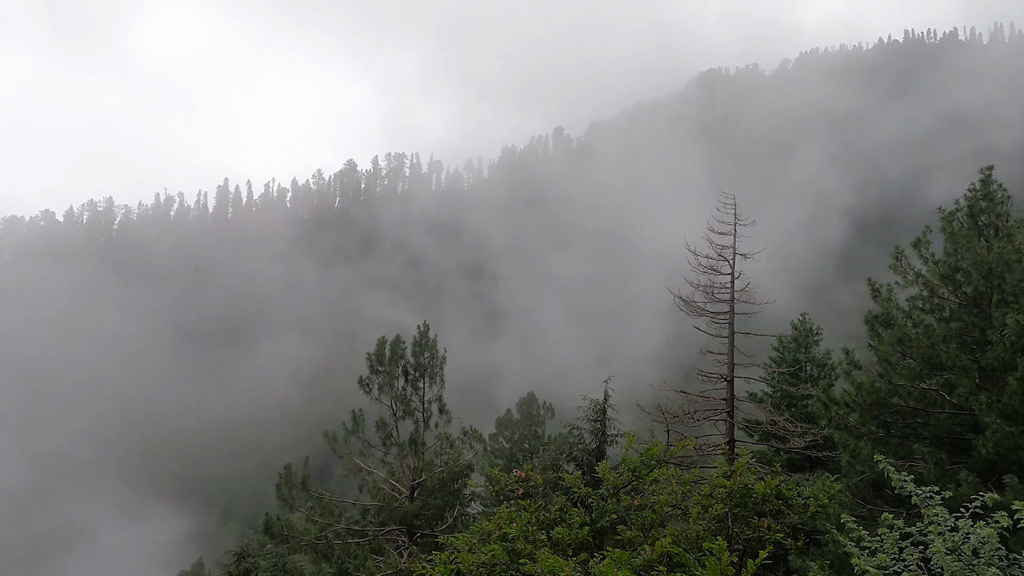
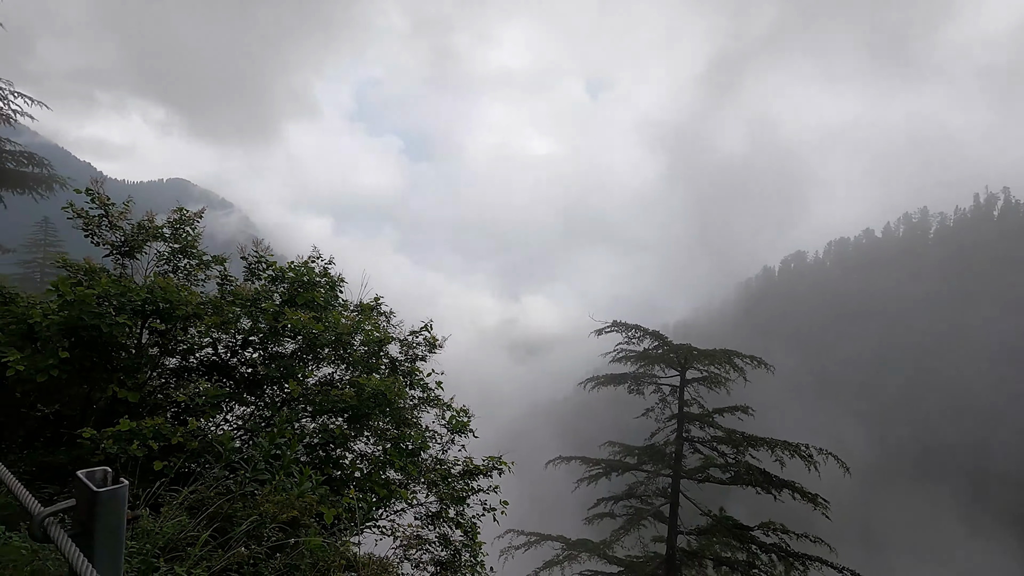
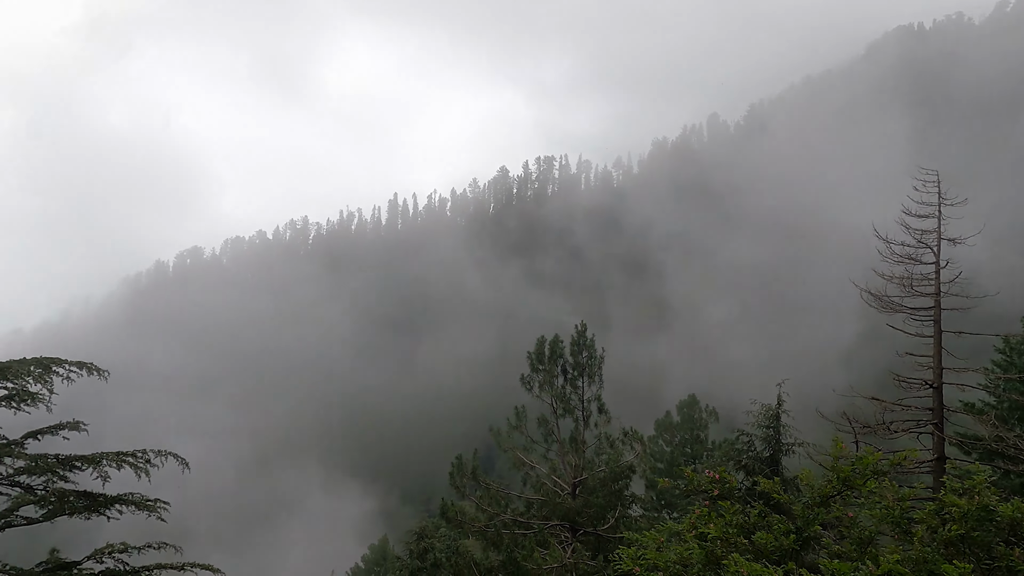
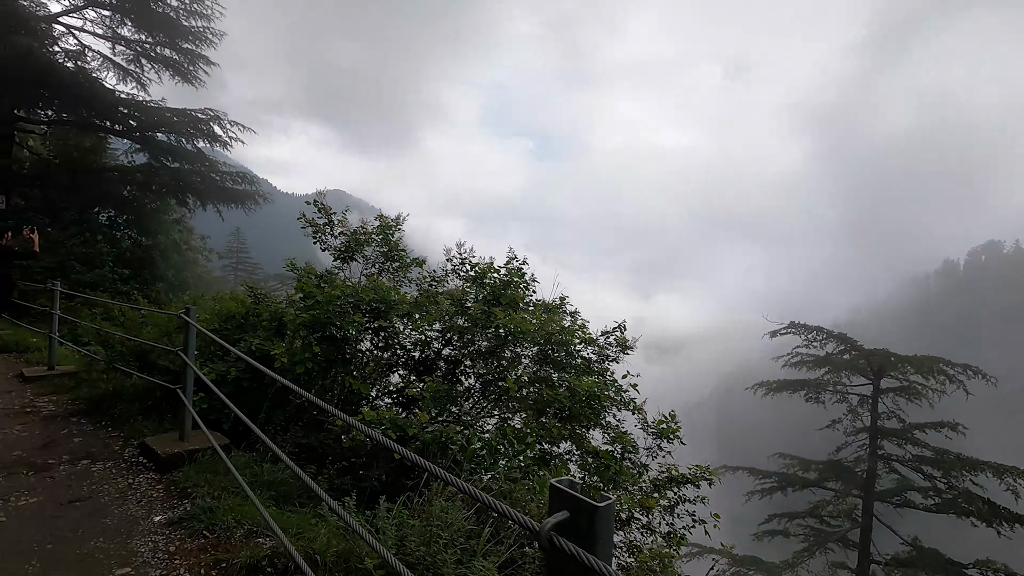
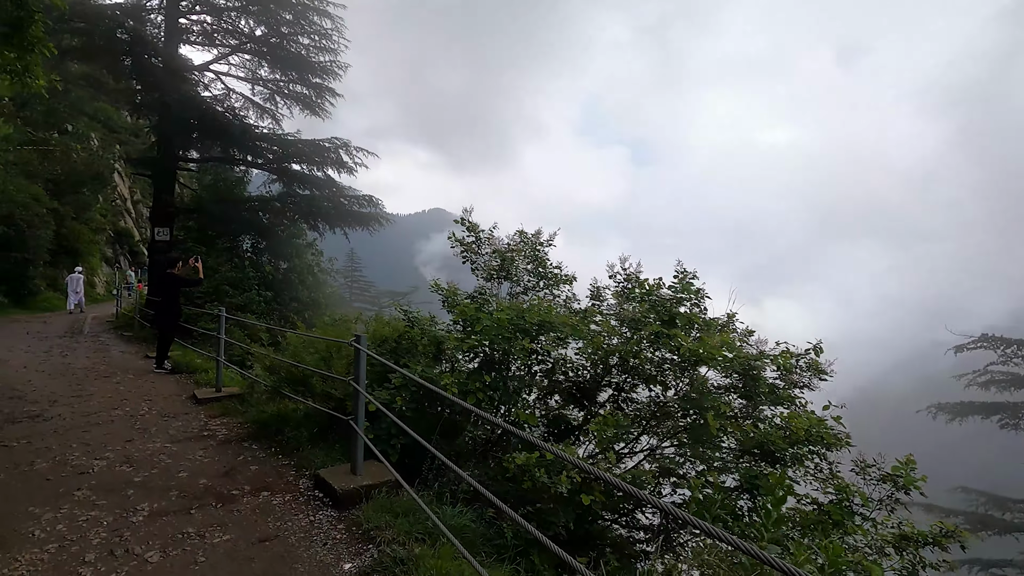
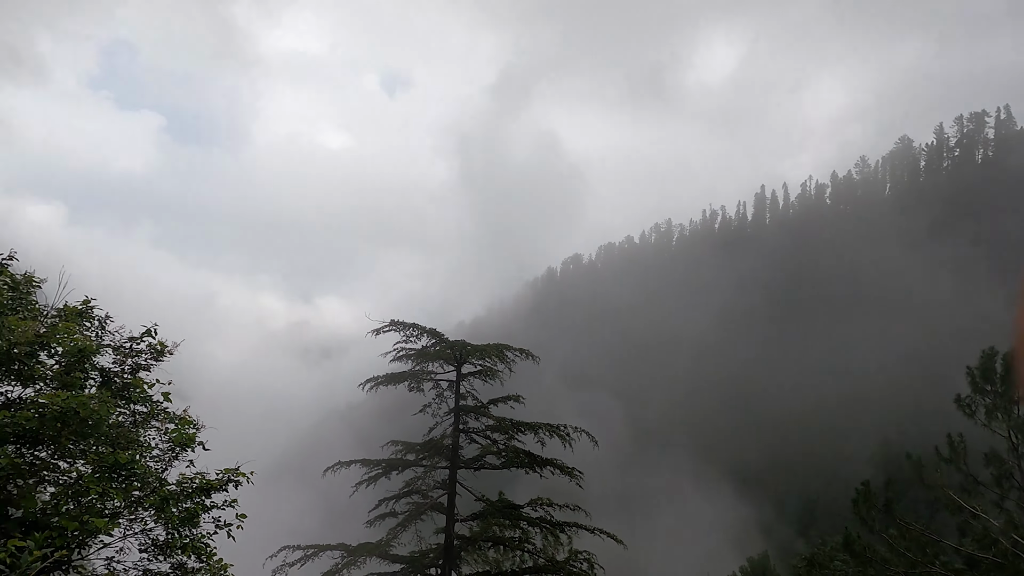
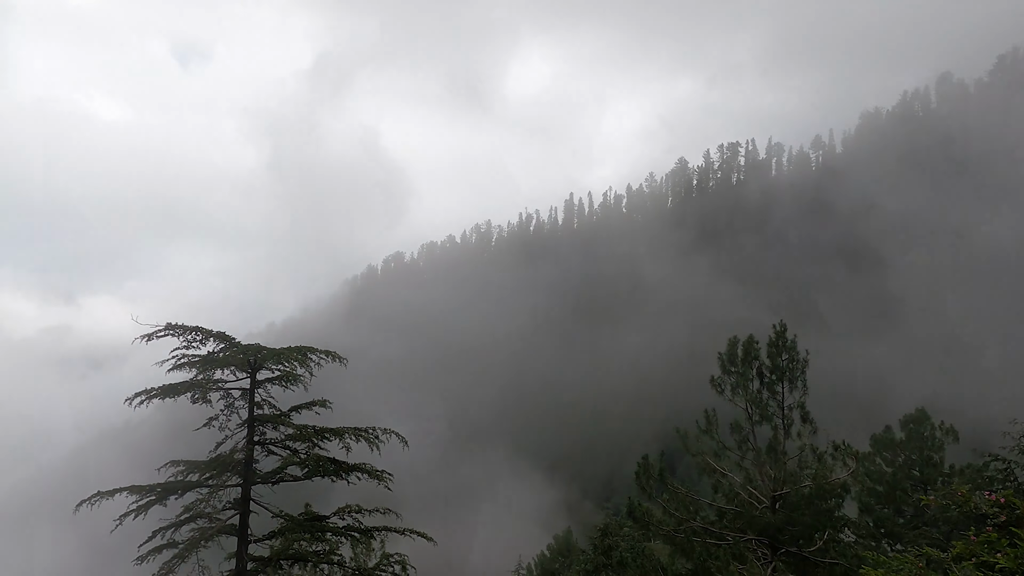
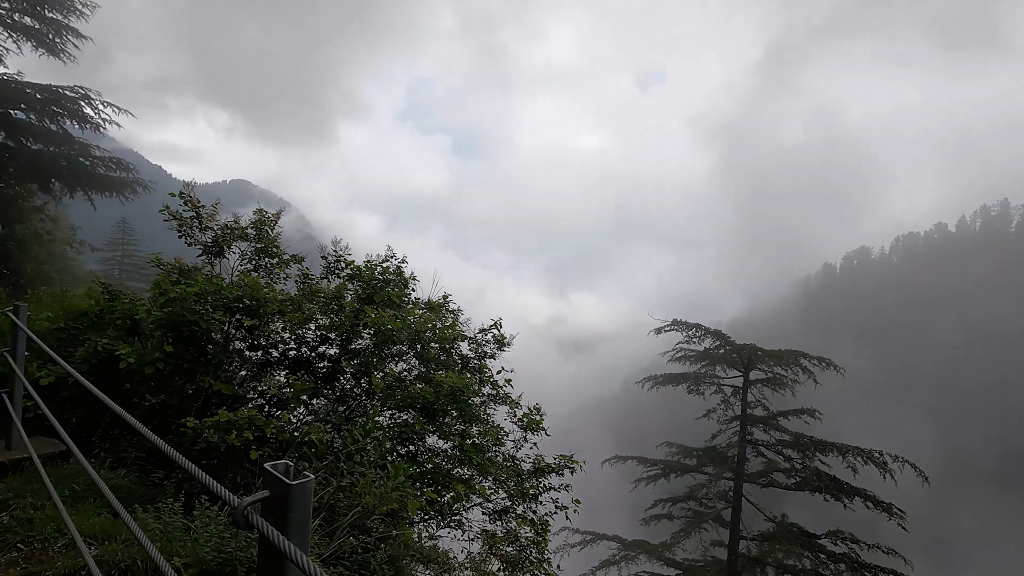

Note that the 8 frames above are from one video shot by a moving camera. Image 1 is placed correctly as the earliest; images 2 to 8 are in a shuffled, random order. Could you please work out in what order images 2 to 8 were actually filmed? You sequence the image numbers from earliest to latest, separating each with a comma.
3, 7, 6, 2, 8, 4, 5
